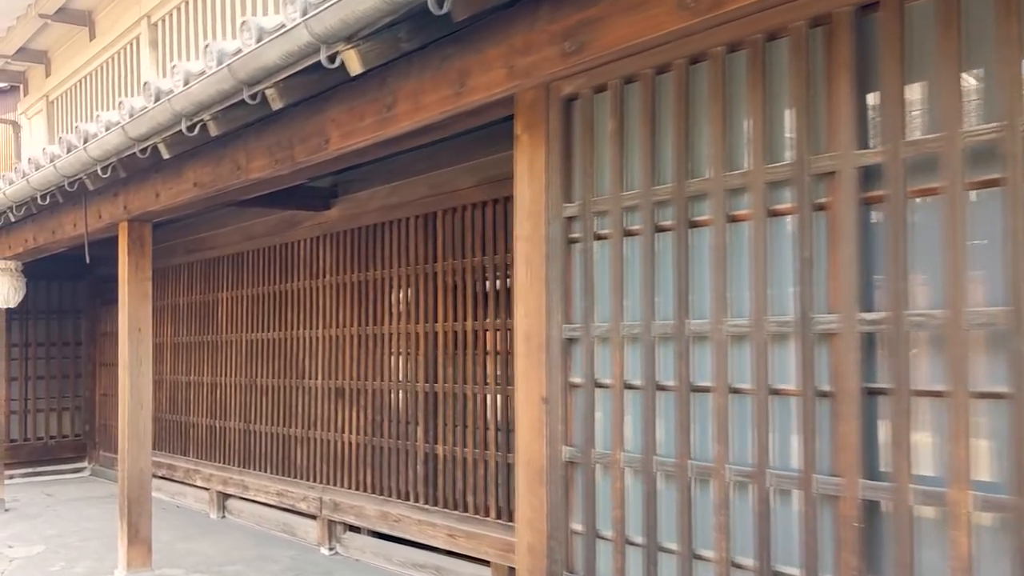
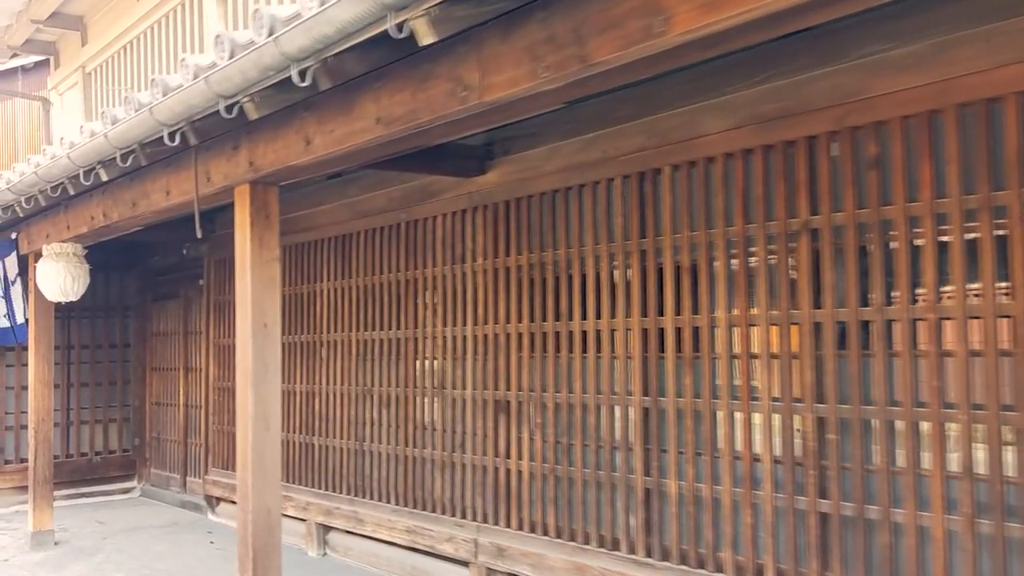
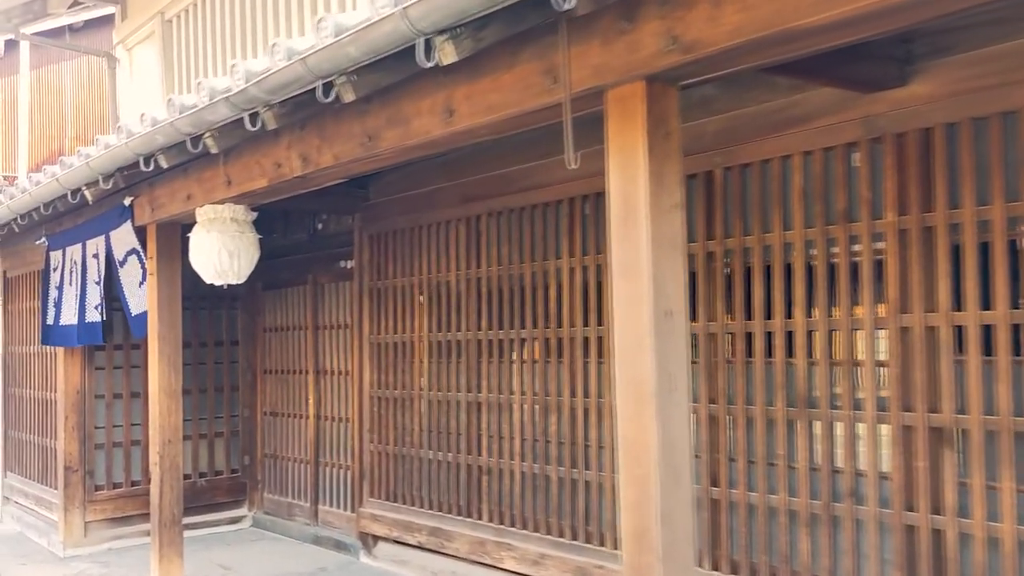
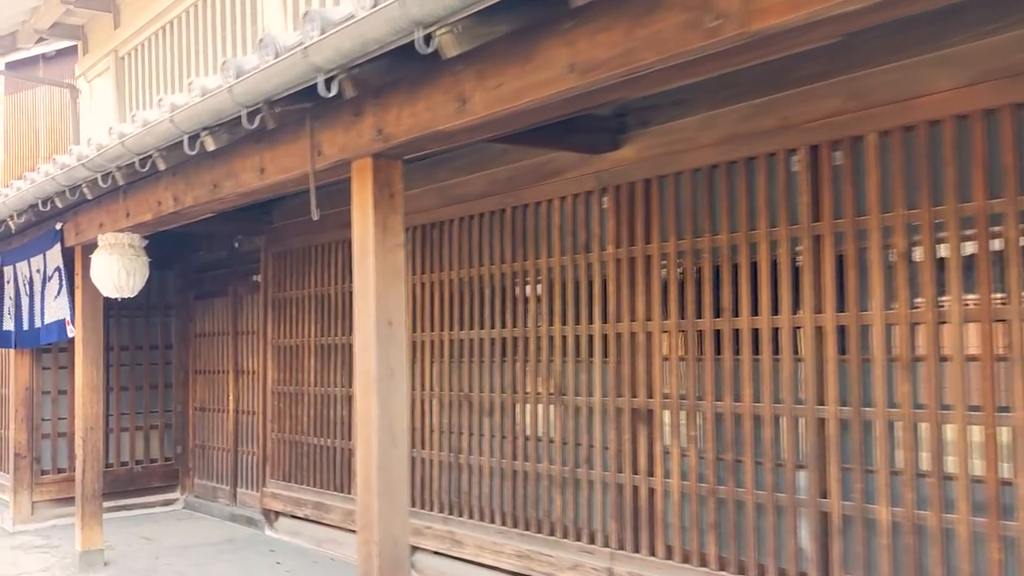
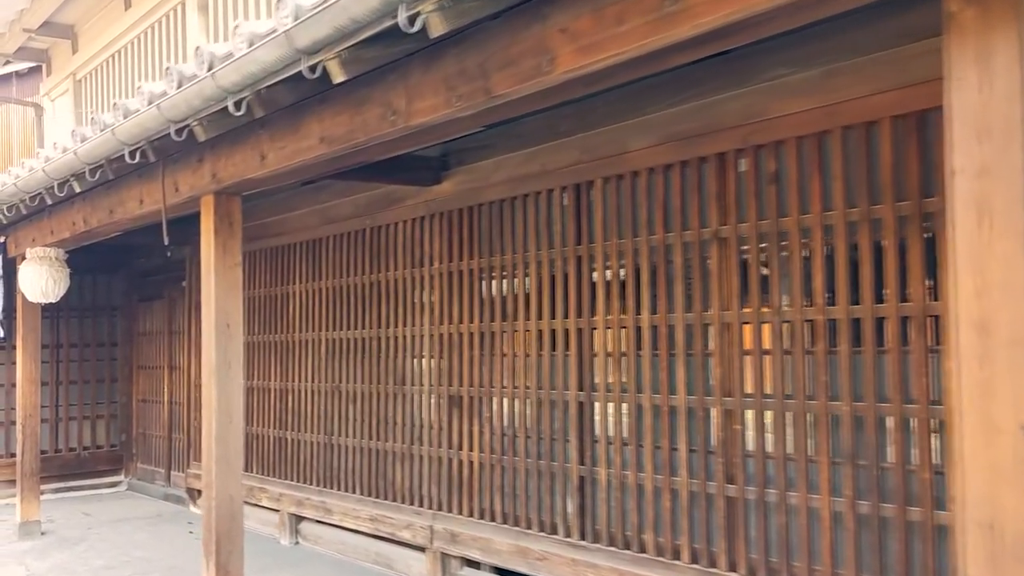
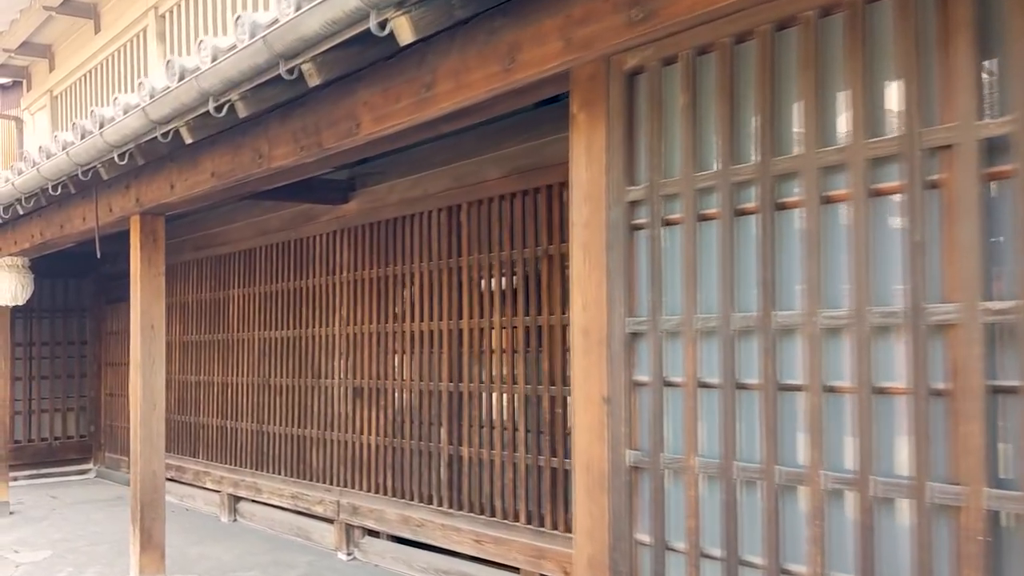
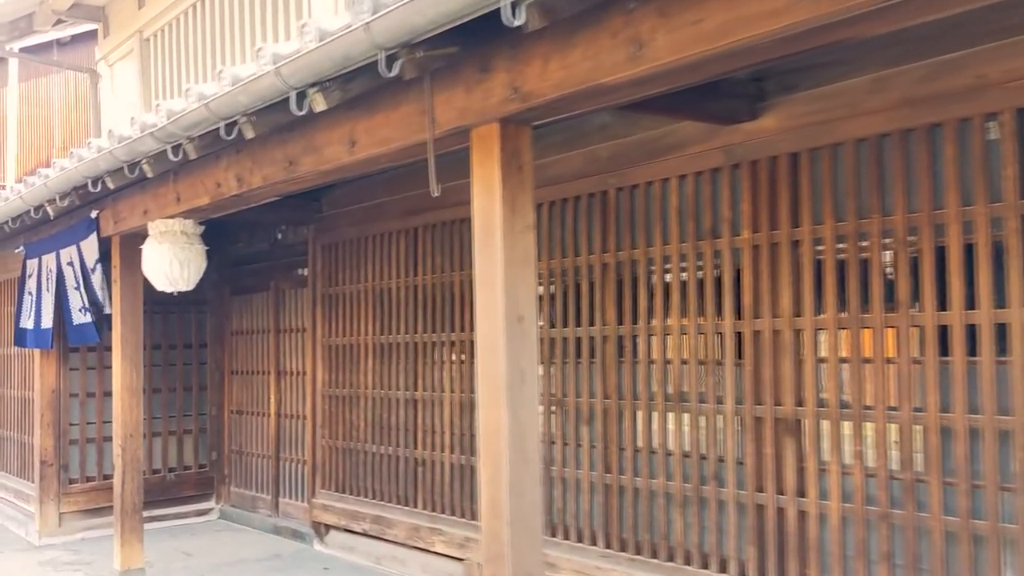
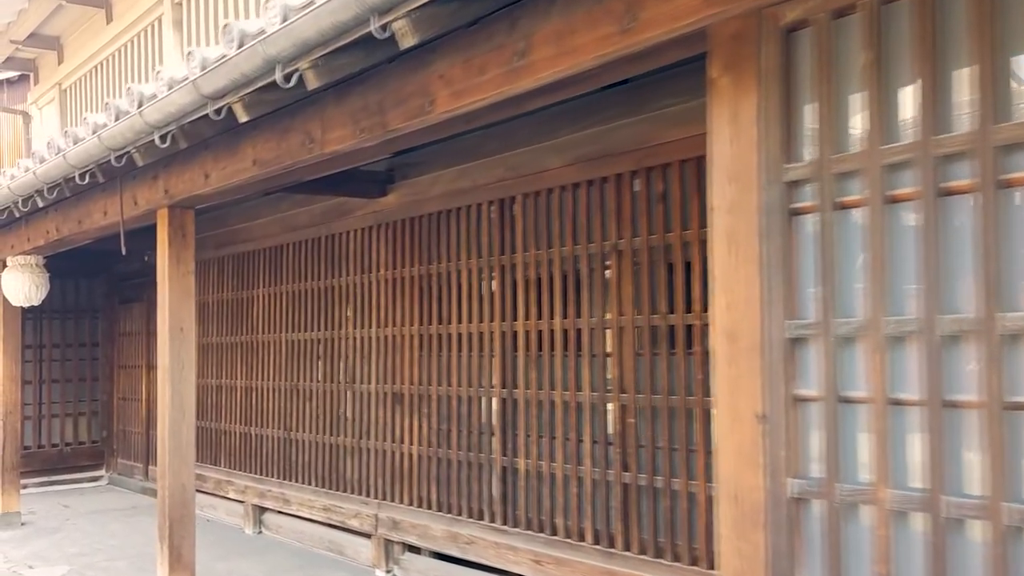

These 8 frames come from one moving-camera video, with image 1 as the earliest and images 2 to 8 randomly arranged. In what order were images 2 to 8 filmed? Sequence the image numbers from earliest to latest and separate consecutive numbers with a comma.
6, 8, 5, 2, 4, 7, 3
